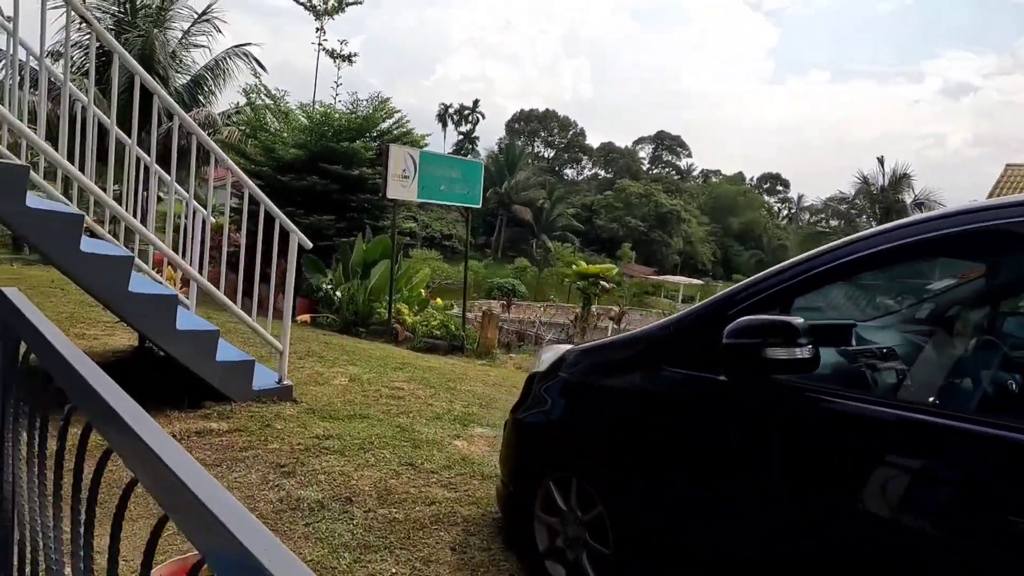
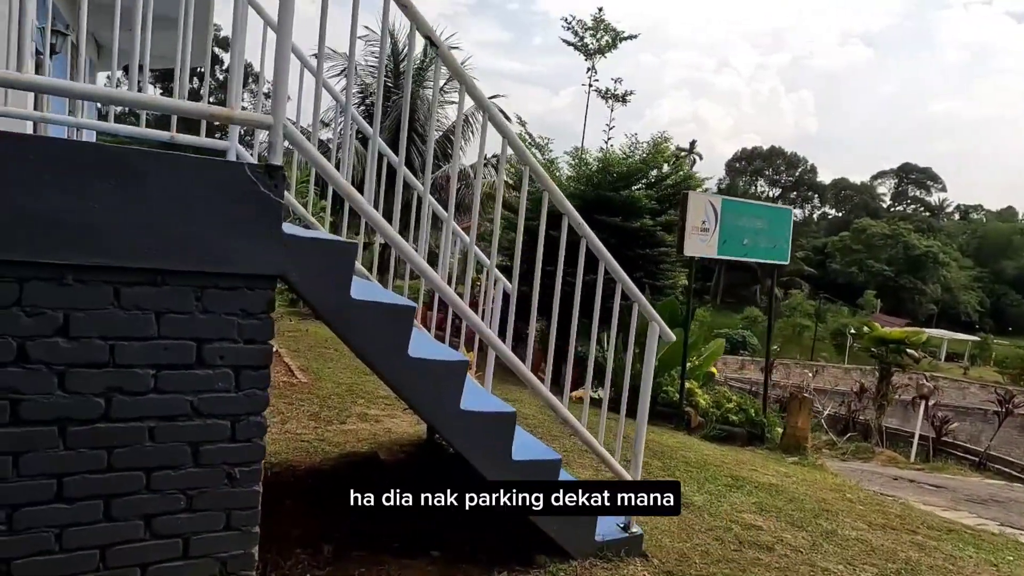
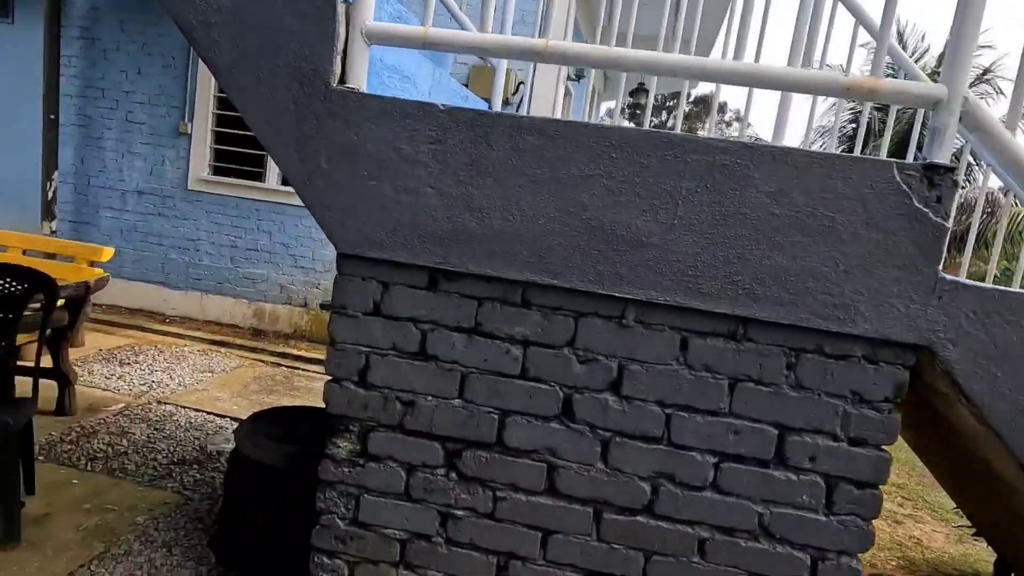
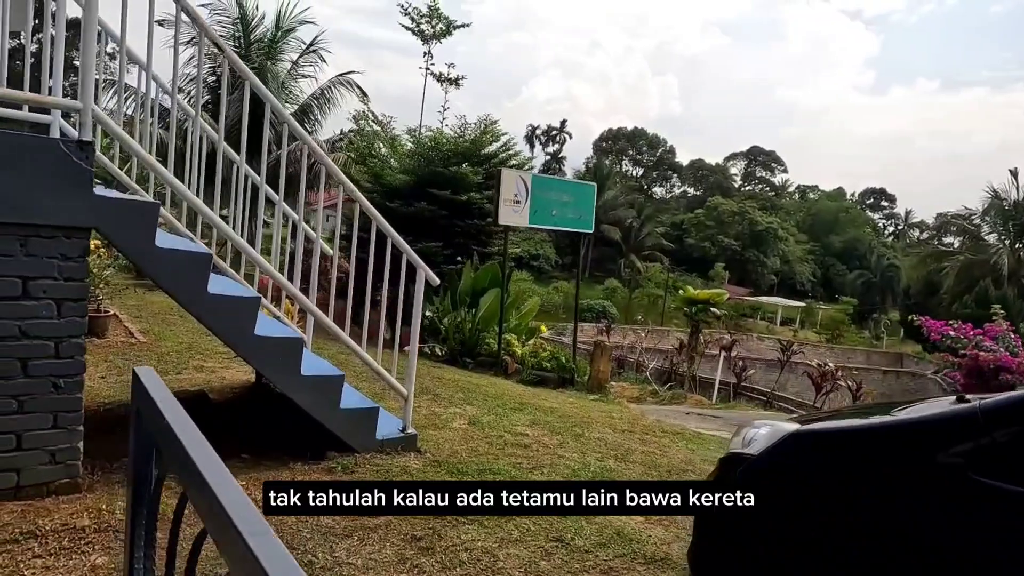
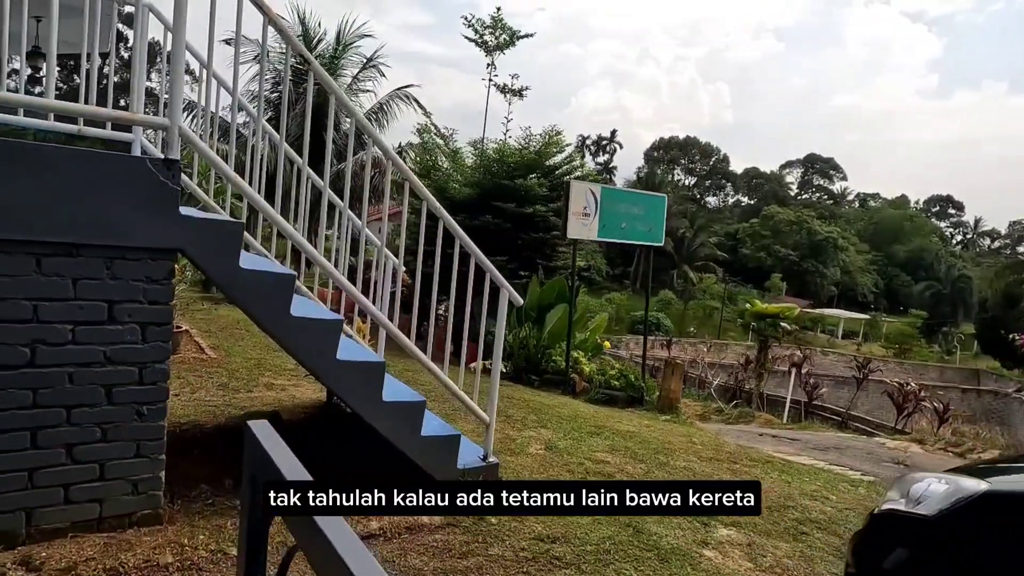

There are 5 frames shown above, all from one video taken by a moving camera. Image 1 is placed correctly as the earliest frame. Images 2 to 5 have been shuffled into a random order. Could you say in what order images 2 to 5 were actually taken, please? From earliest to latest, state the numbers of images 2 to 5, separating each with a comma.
4, 5, 2, 3
